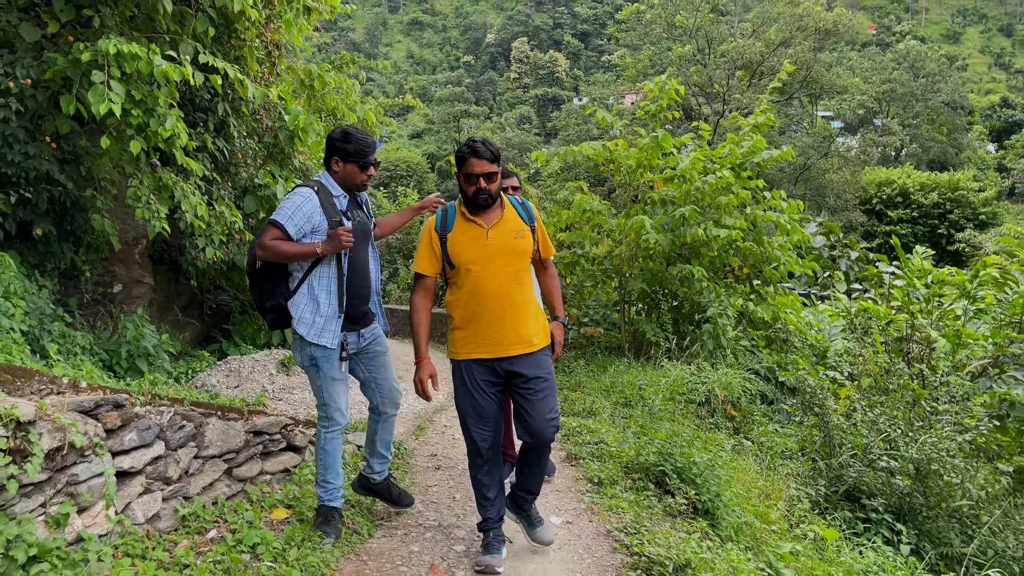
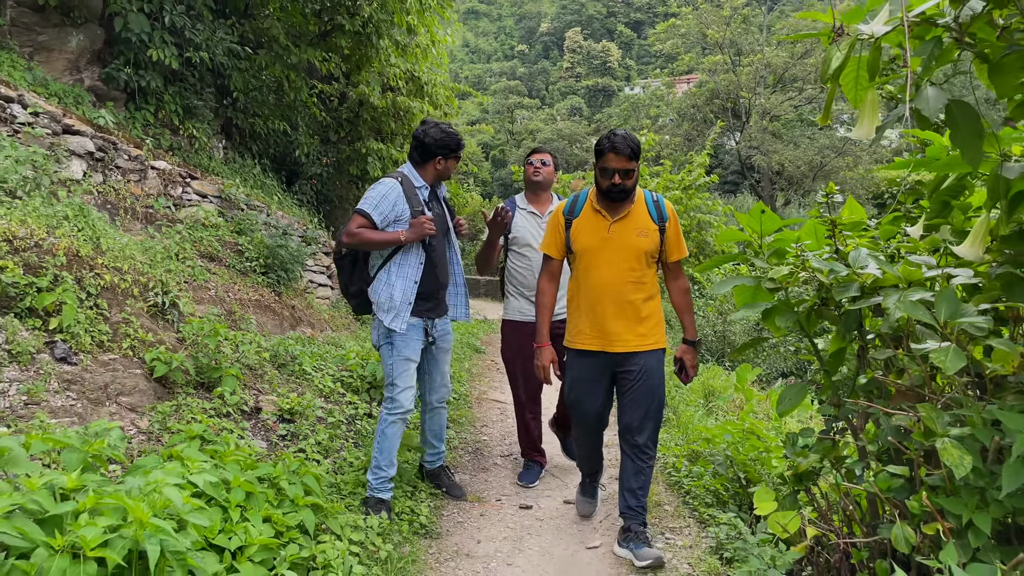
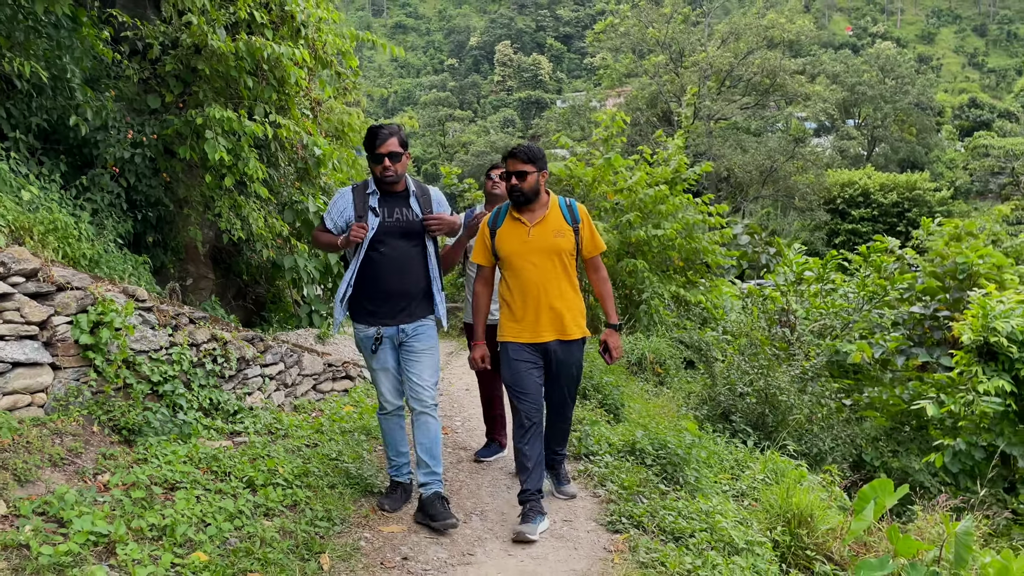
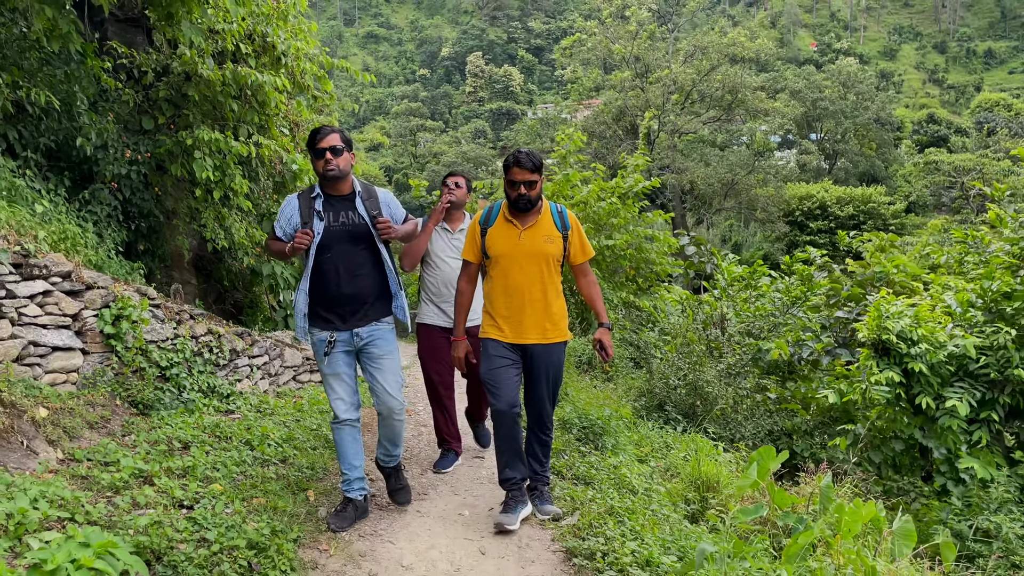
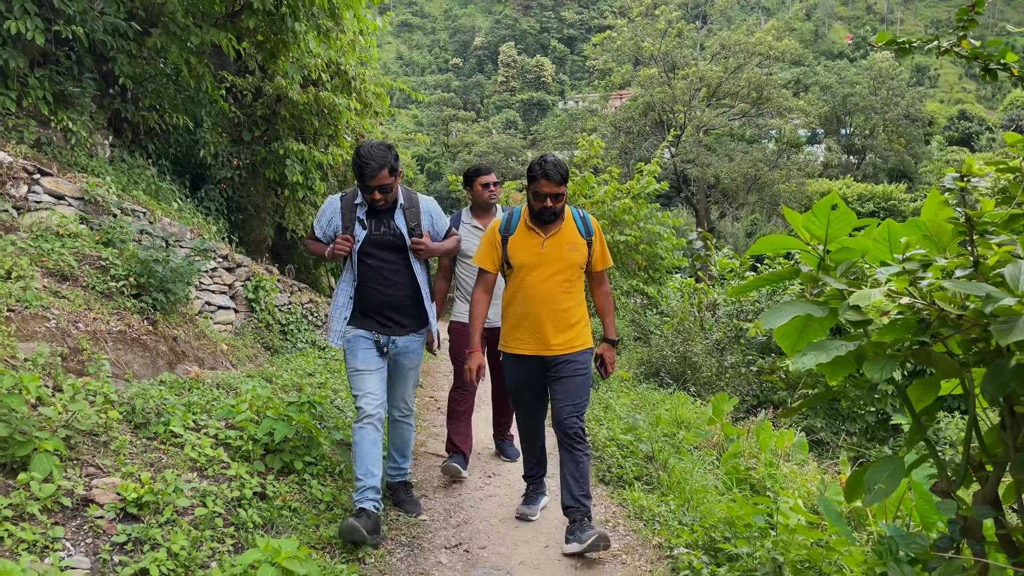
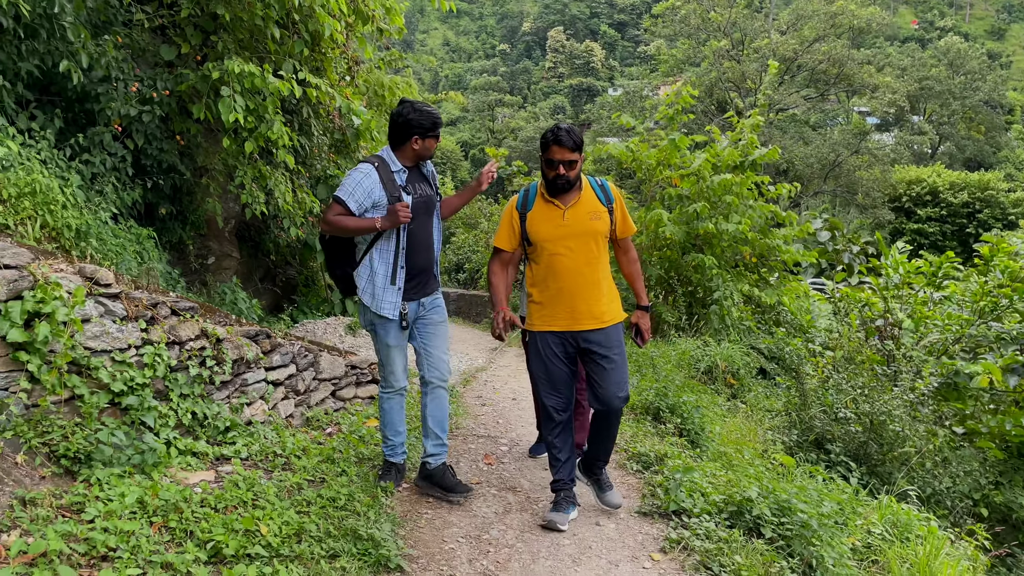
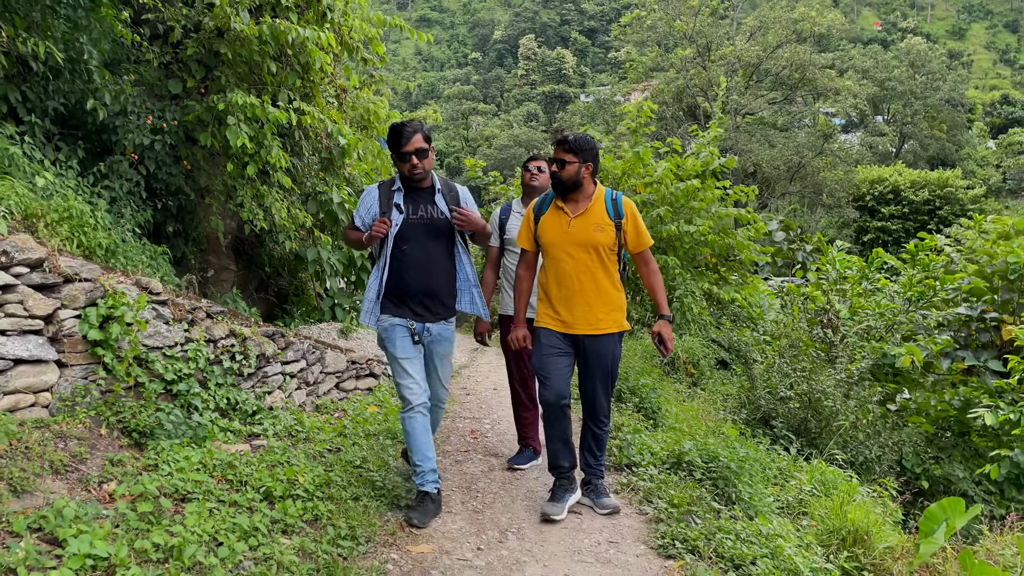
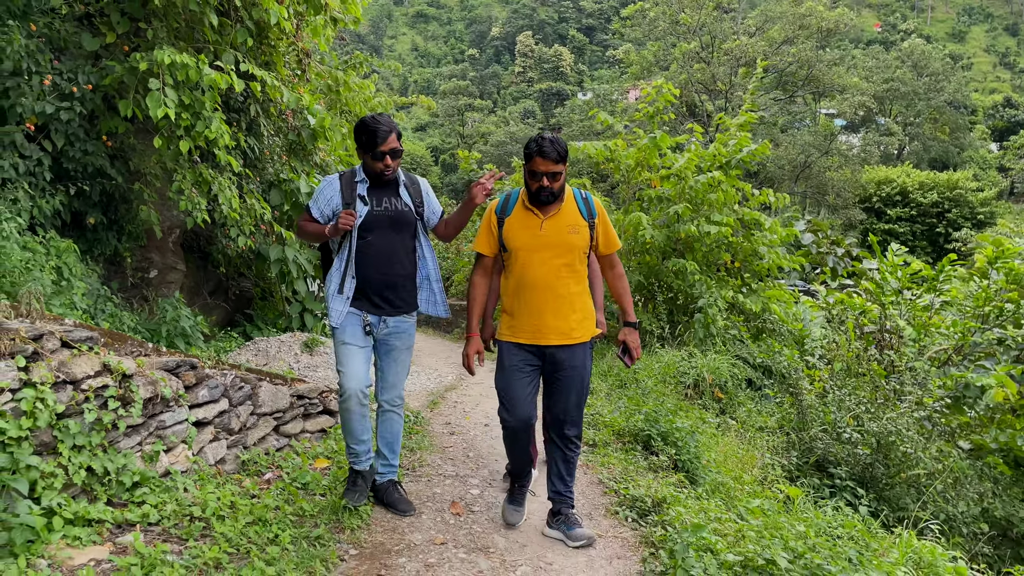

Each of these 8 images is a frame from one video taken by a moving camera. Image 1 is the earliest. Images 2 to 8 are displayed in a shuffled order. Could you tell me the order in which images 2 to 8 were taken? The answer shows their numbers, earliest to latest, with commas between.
8, 6, 7, 3, 4, 5, 2
